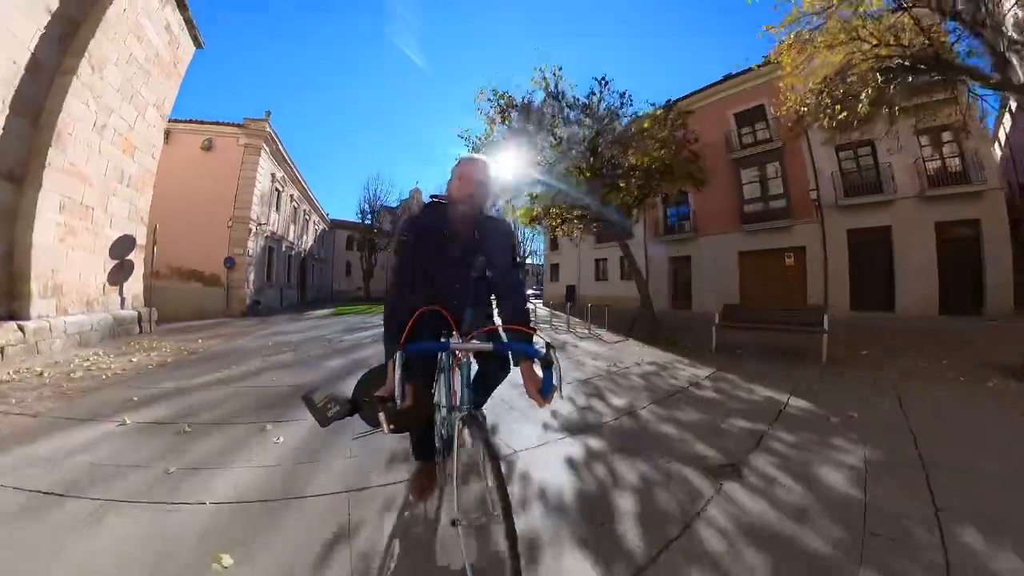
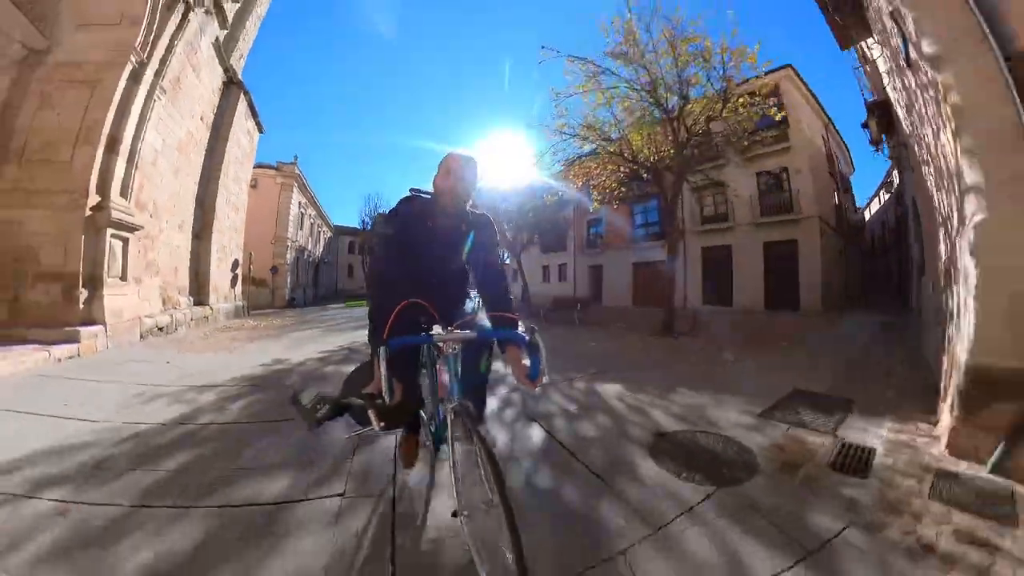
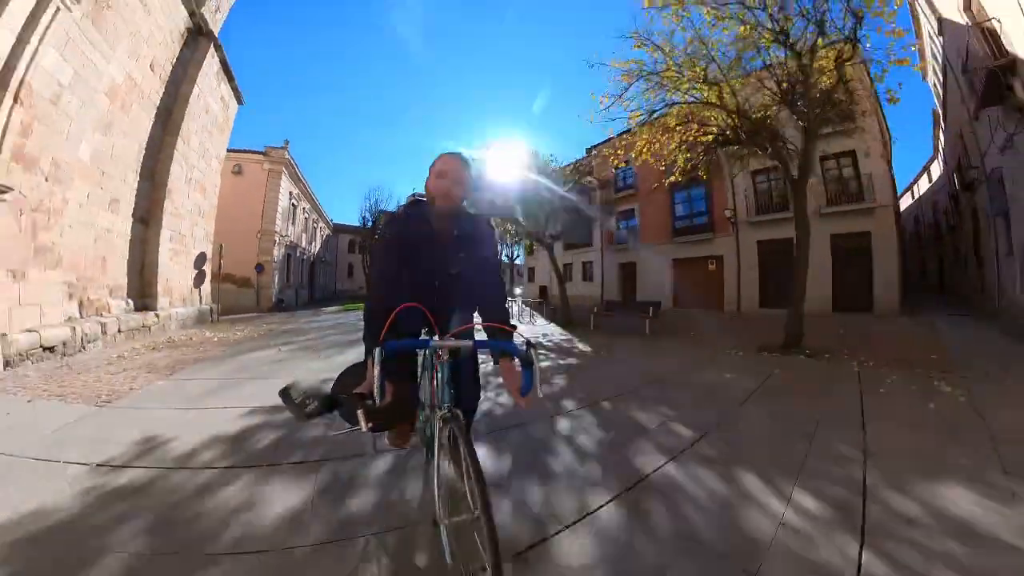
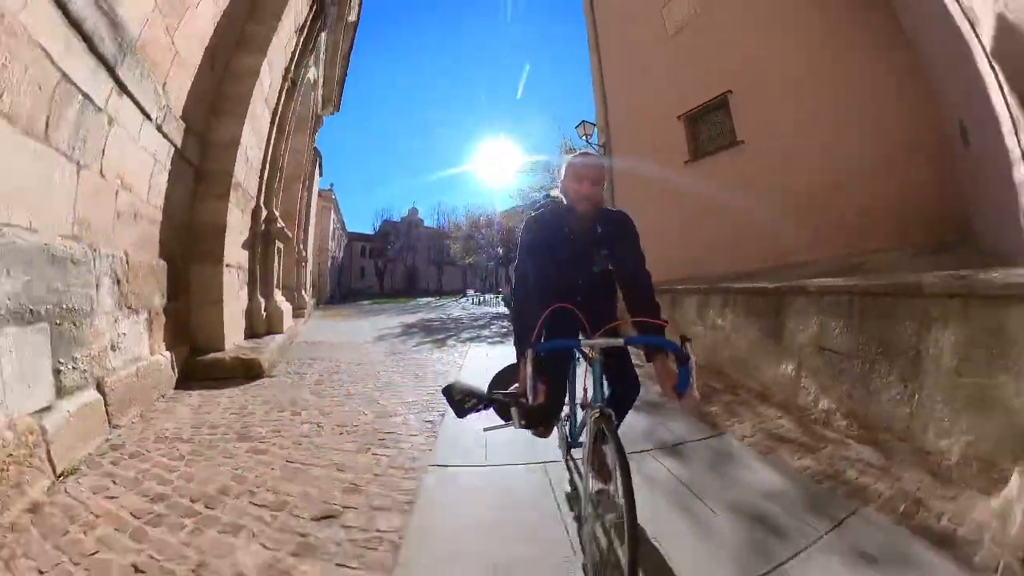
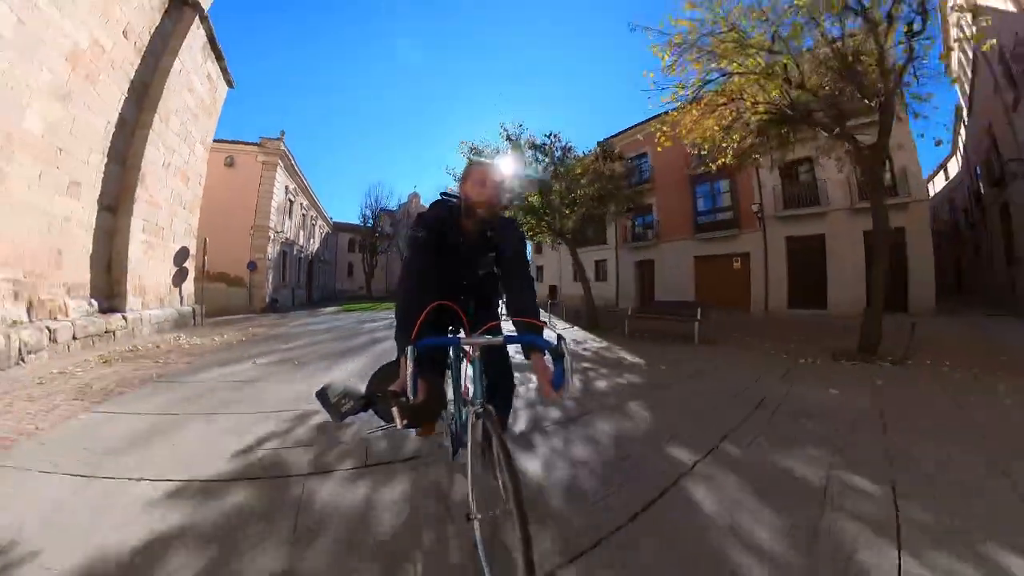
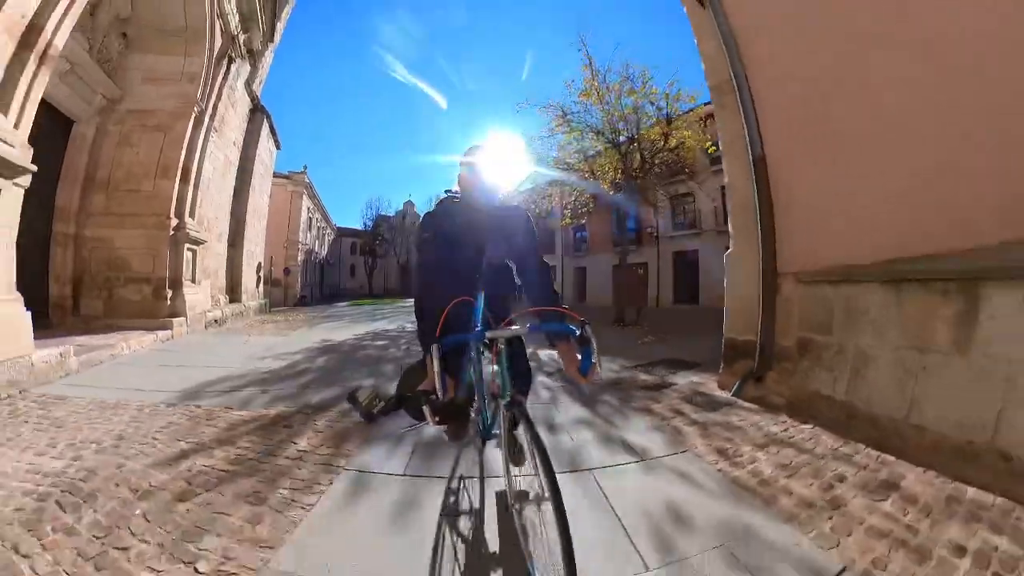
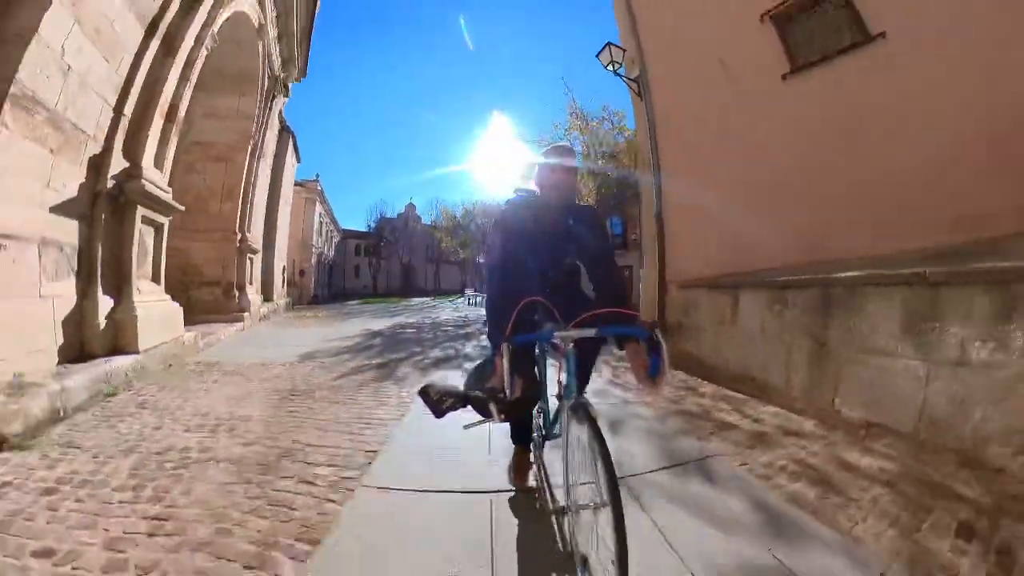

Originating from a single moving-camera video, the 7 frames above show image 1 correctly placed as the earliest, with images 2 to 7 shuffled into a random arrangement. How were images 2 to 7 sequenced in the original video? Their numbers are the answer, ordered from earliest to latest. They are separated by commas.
5, 3, 2, 6, 7, 4
